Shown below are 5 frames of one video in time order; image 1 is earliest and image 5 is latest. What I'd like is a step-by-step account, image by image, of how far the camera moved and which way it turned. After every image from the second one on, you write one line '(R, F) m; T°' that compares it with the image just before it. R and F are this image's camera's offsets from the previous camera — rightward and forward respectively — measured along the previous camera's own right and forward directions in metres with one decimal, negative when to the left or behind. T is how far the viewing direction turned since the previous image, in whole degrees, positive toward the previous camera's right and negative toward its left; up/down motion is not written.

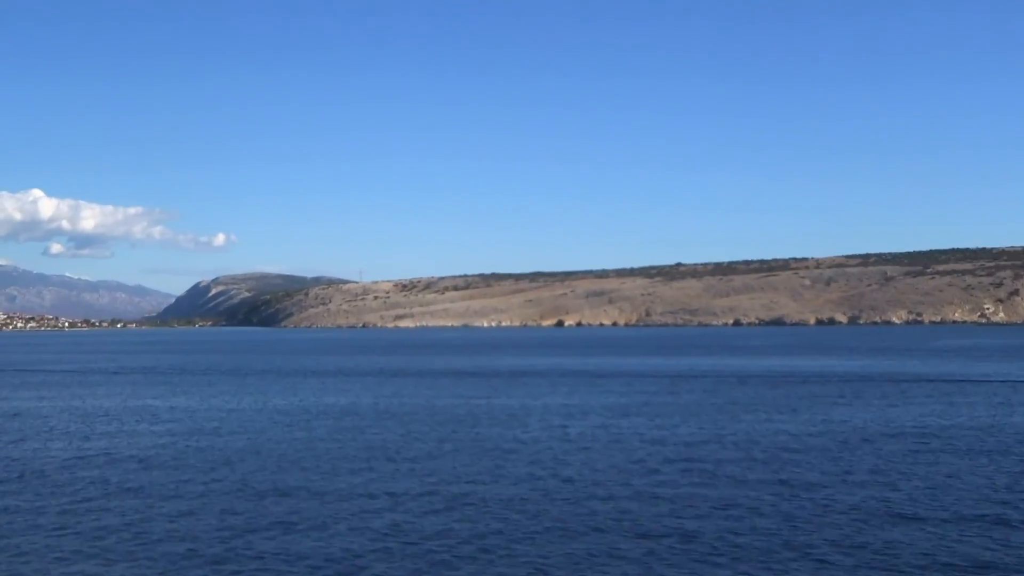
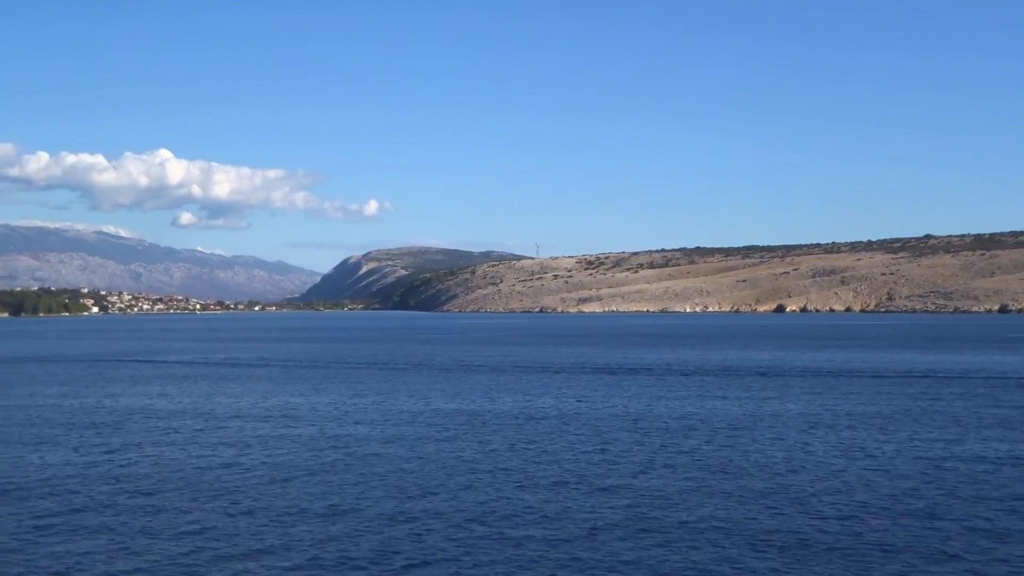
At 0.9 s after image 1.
(-2.8, +24.3) m; -6°
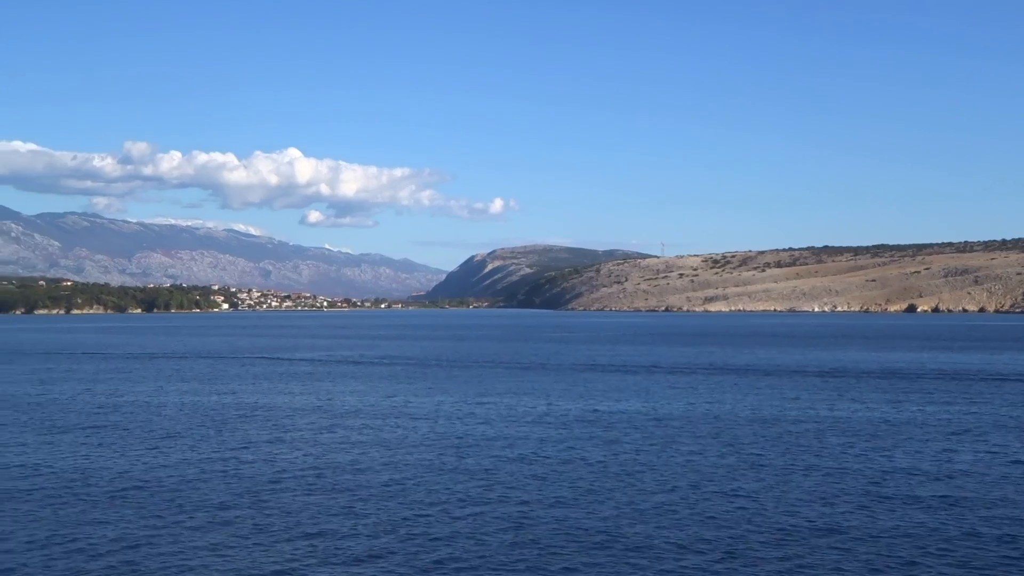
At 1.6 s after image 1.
(0.0, +0.3) m; -5°
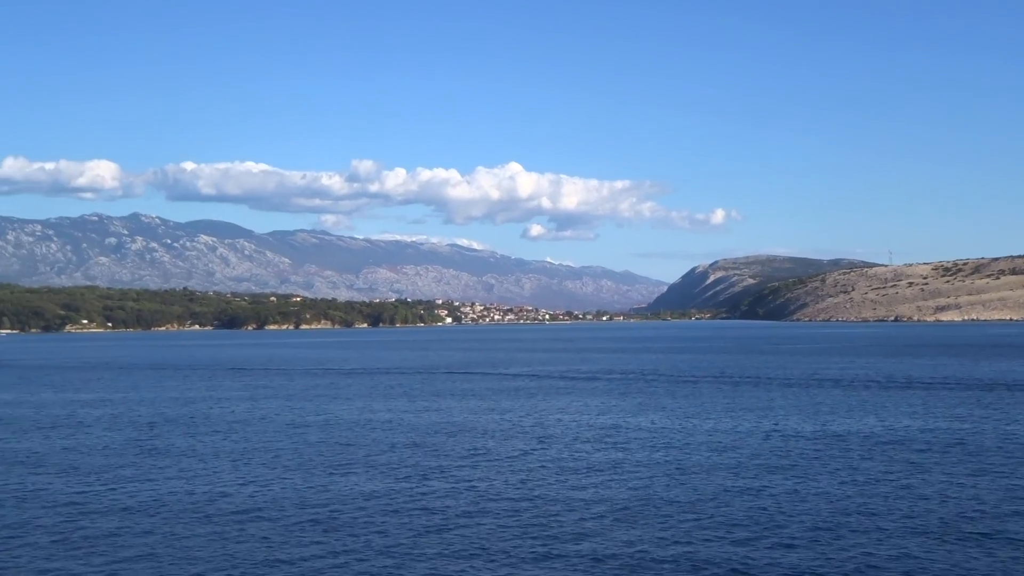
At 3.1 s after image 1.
(+0.4, +0.3) m; -8°
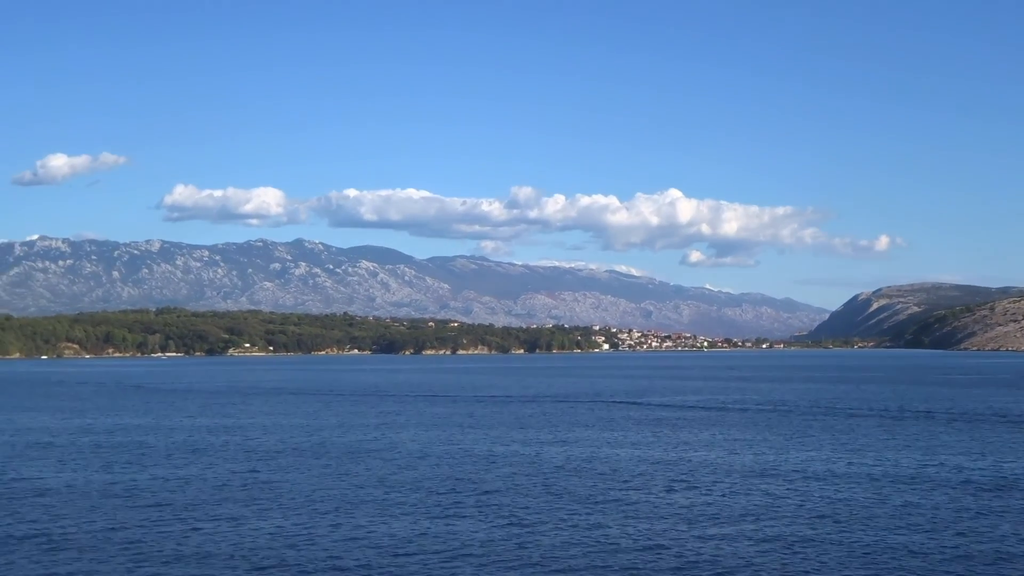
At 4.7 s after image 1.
(+0.5, +0.1) m; -6°
